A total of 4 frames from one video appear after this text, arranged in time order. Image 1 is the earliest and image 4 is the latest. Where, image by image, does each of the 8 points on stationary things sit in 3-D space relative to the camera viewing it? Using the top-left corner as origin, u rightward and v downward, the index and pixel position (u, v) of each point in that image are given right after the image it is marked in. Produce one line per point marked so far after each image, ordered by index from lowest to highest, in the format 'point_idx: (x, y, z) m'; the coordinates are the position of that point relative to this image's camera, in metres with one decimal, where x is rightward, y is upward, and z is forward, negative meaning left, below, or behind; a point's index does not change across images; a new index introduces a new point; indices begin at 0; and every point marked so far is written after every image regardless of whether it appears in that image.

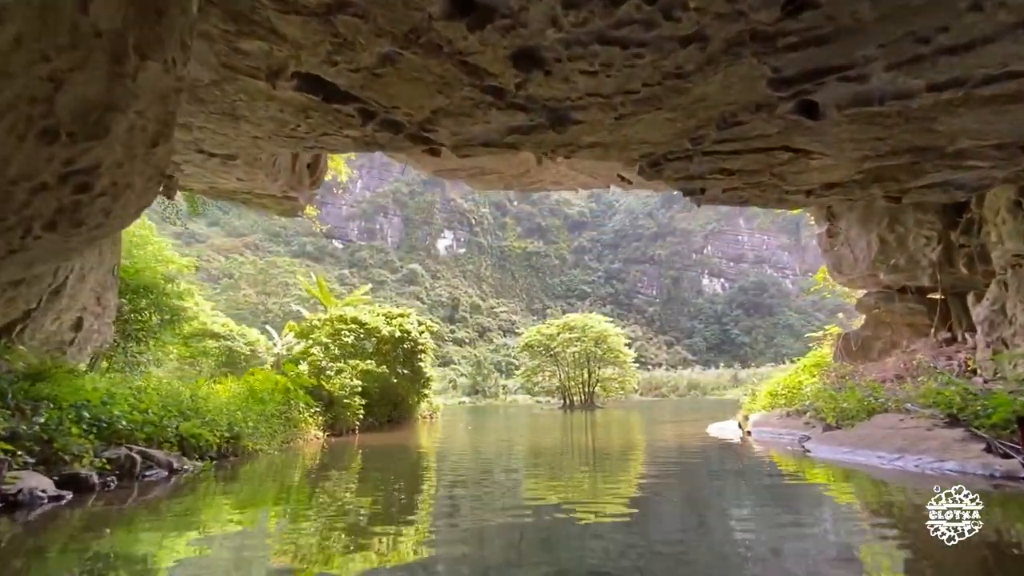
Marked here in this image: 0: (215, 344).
0: (-5.9, -1.1, +12.2) m
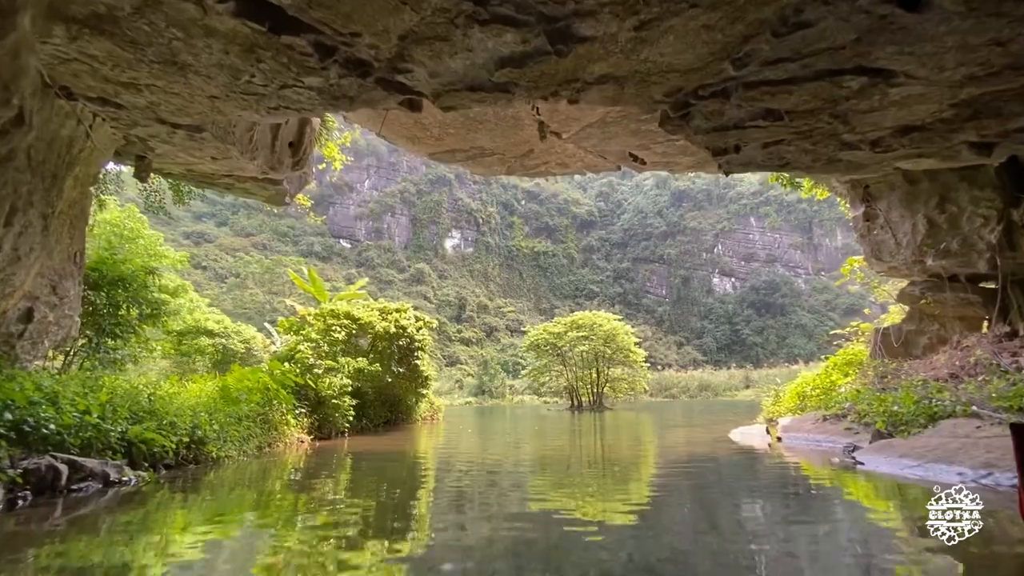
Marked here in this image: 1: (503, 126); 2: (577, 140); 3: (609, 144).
0: (-5.8, -1.0, +11.7) m
1: (-0.1, +1.5, +5.5) m
2: (+0.6, +1.3, +5.5) m
3: (+0.9, +1.3, +5.5) m
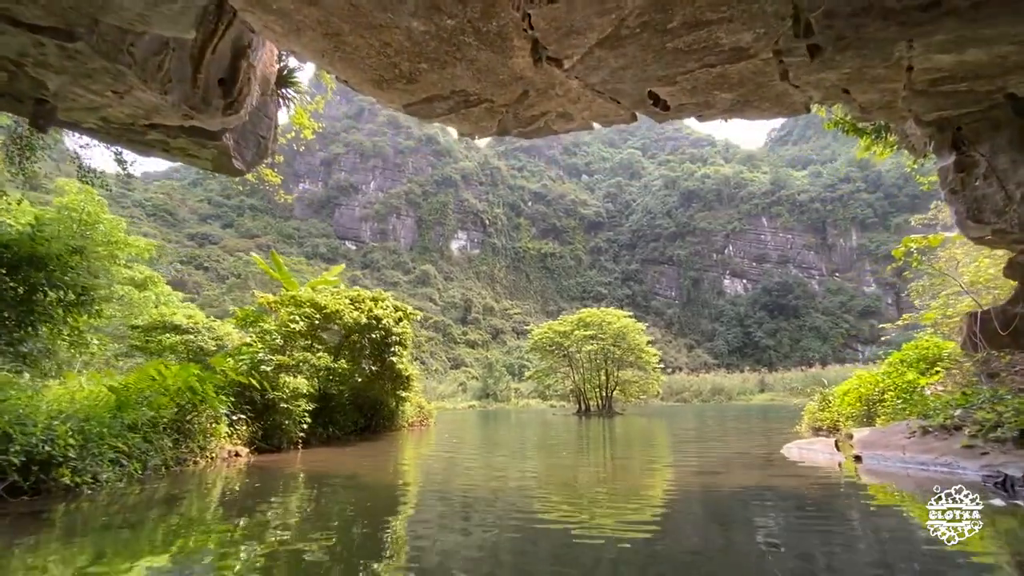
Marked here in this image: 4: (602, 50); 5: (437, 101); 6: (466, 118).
0: (-5.8, -0.9, +10.6) m
1: (-0.2, +1.6, +4.4) m
2: (+0.5, +1.5, +4.3) m
3: (+0.8, +1.5, +4.3) m
4: (+0.6, +1.5, +4.0) m
5: (-0.6, +1.6, +5.1) m
6: (-0.4, +1.5, +5.4) m
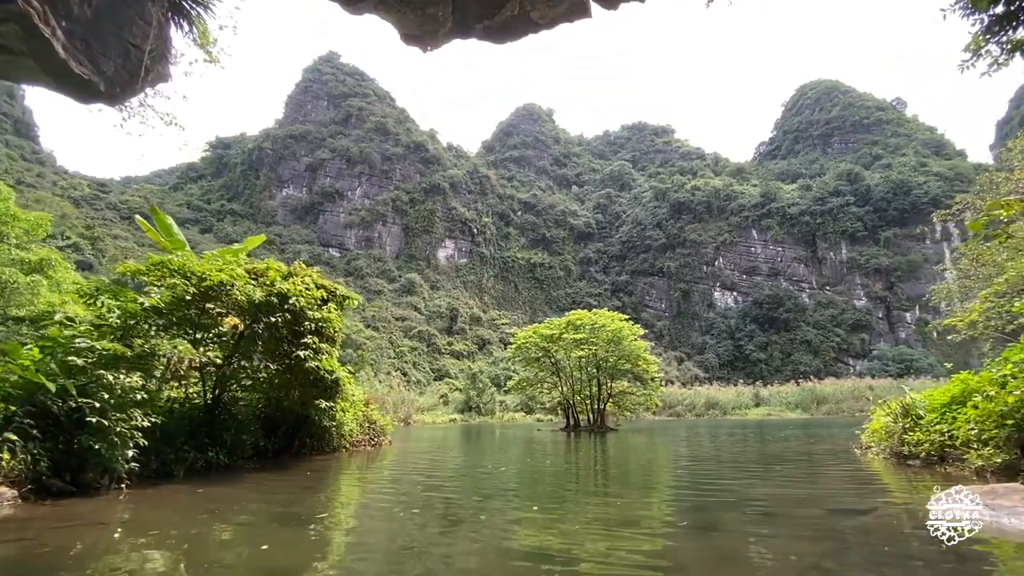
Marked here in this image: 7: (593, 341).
0: (-6.1, -0.7, +8.7) m
1: (-0.4, +1.9, +2.6) m
2: (+0.3, +1.8, +2.6) m
3: (+0.5, +1.8, +2.5) m
4: (+0.4, +1.8, +2.2) m
5: (-0.9, +1.8, +3.3) m
6: (-0.7, +1.8, +3.6) m
7: (+2.4, -1.7, +18.7) m
